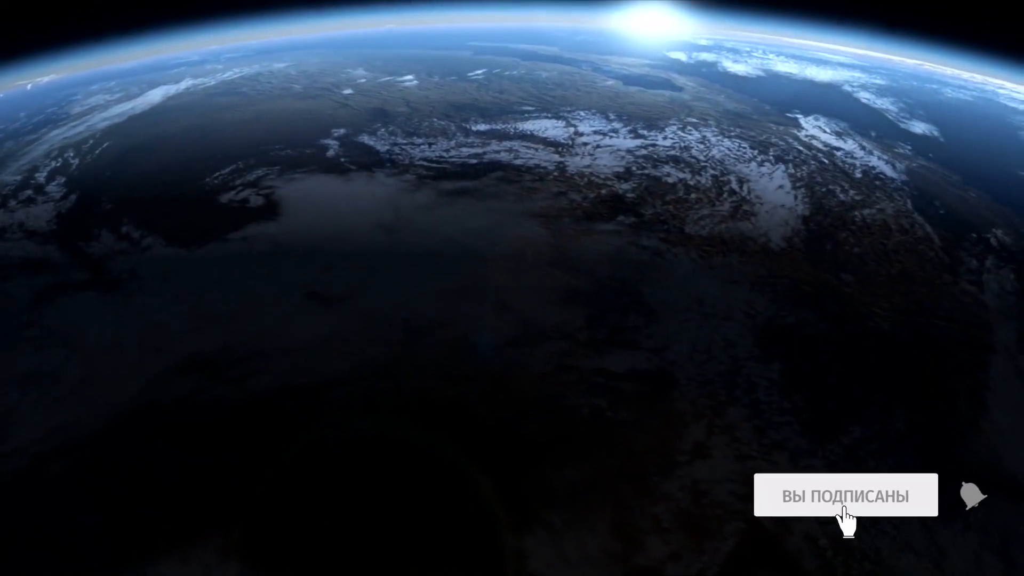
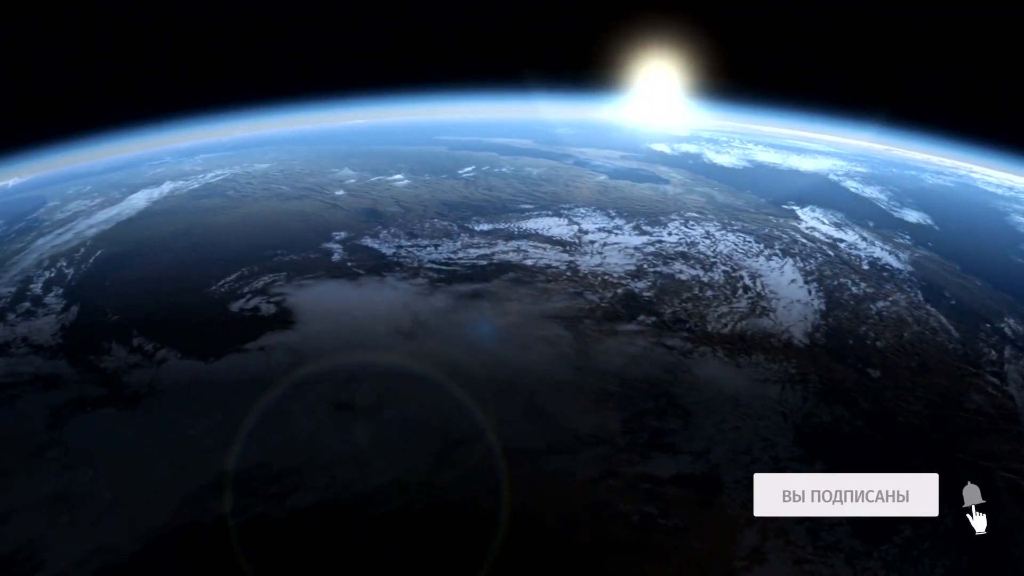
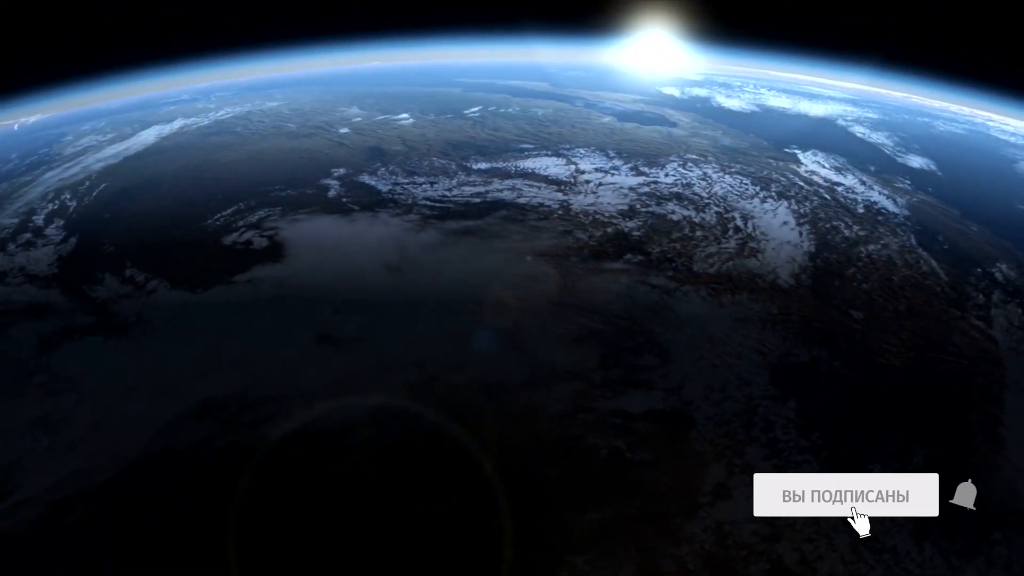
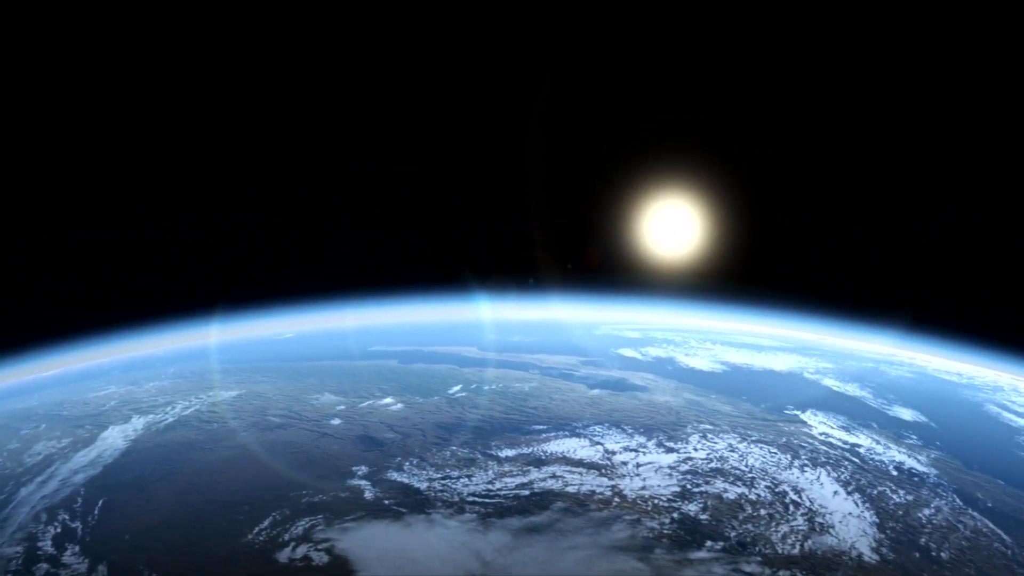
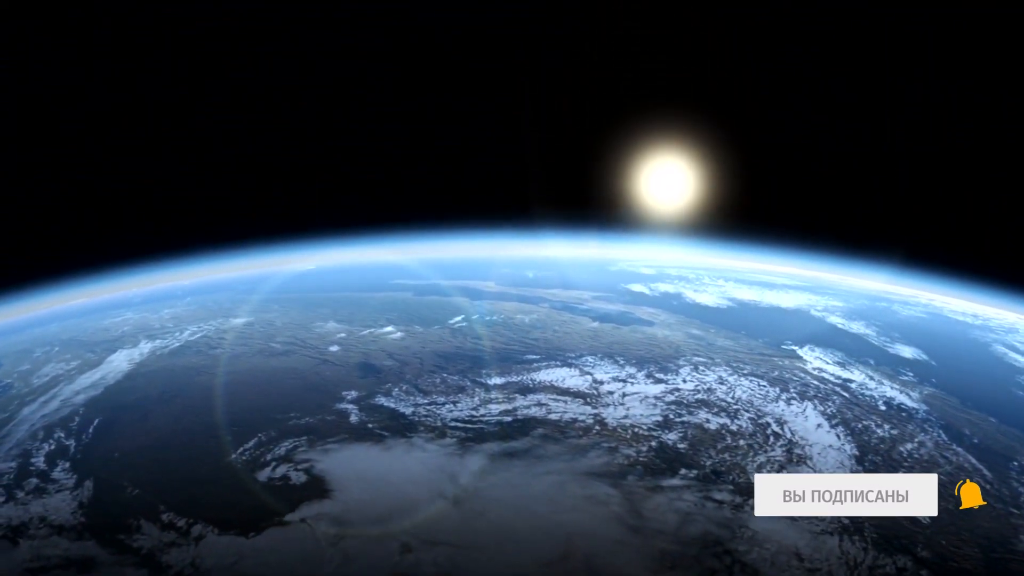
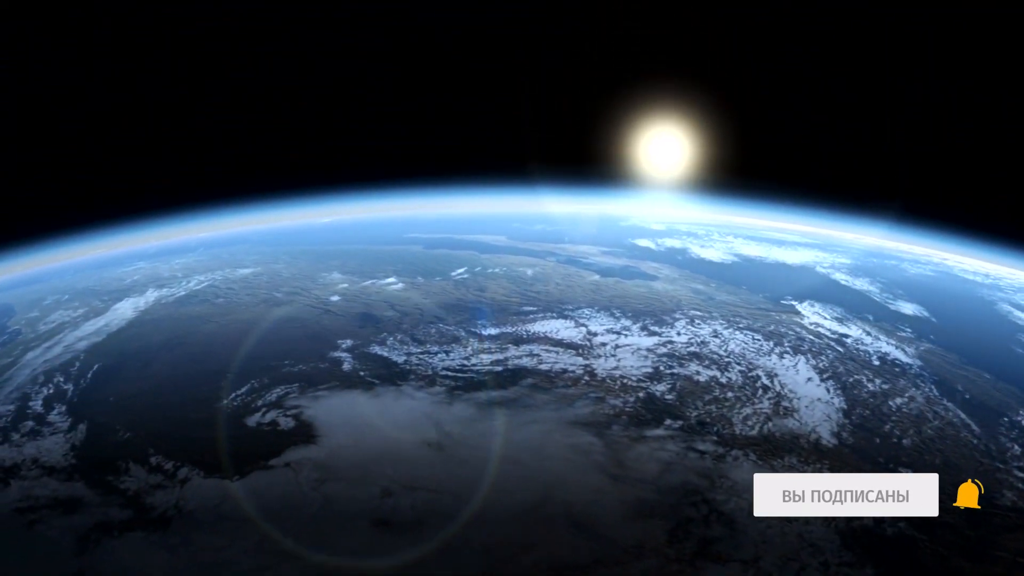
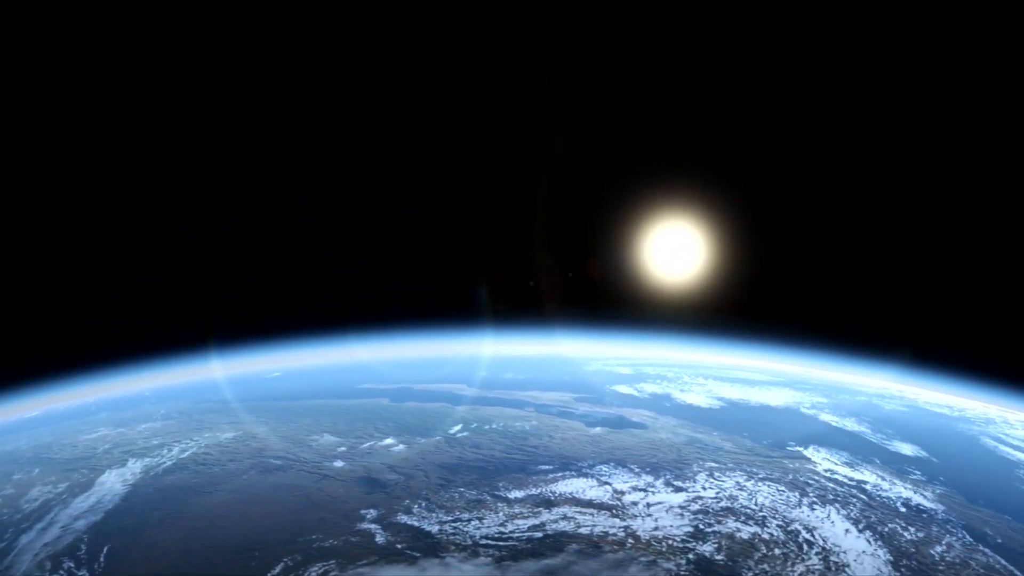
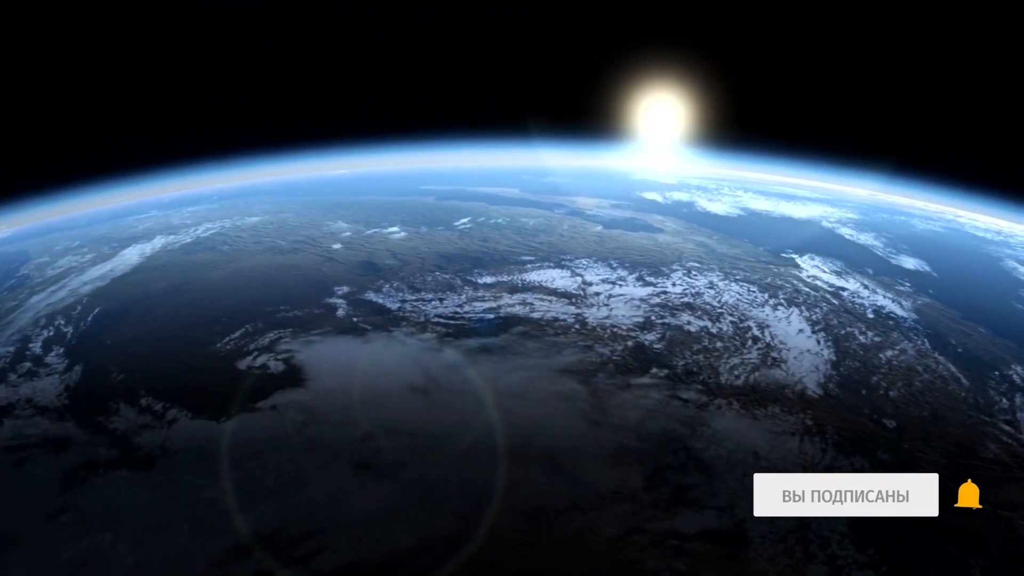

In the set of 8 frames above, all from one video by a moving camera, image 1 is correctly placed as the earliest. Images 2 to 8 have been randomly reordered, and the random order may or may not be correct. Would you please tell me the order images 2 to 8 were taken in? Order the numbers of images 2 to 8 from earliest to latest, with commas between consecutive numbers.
3, 2, 8, 6, 5, 4, 7
